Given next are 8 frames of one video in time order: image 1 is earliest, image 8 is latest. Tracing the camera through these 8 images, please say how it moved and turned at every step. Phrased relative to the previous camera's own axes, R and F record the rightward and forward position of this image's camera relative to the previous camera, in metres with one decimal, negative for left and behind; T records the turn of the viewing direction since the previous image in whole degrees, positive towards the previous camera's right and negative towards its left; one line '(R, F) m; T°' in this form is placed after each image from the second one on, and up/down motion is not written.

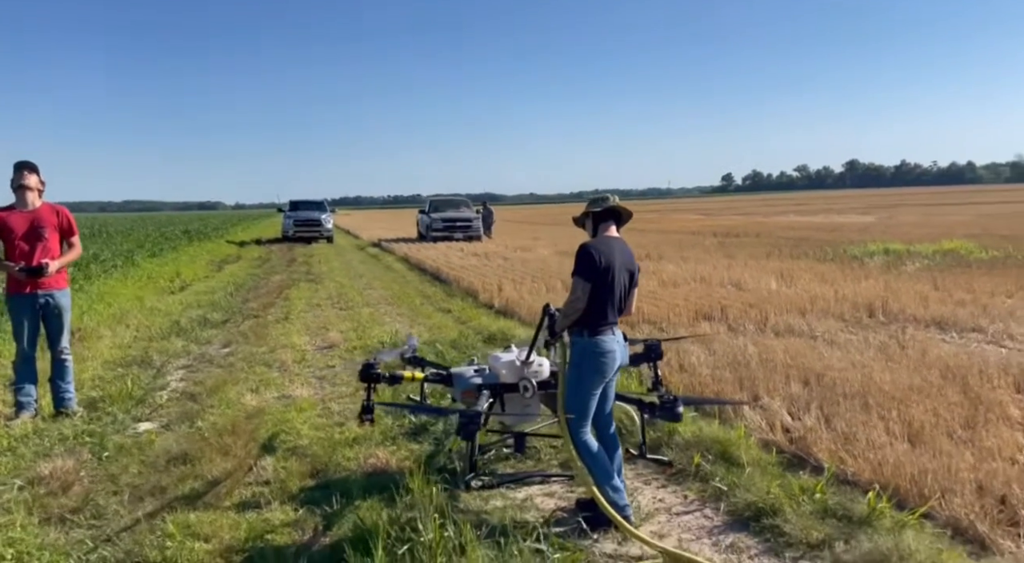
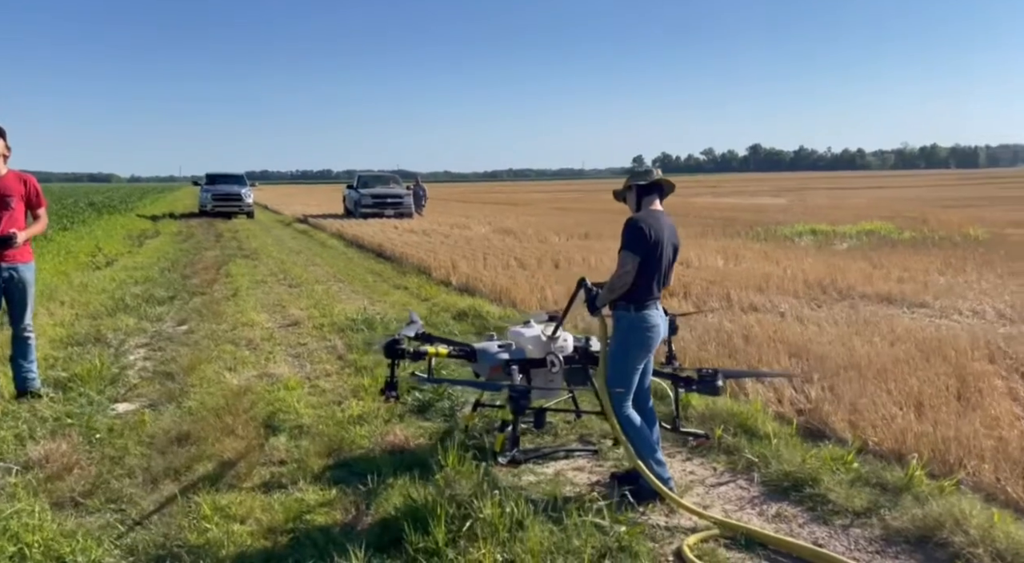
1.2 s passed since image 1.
(-0.8, +0.1) m; +6°
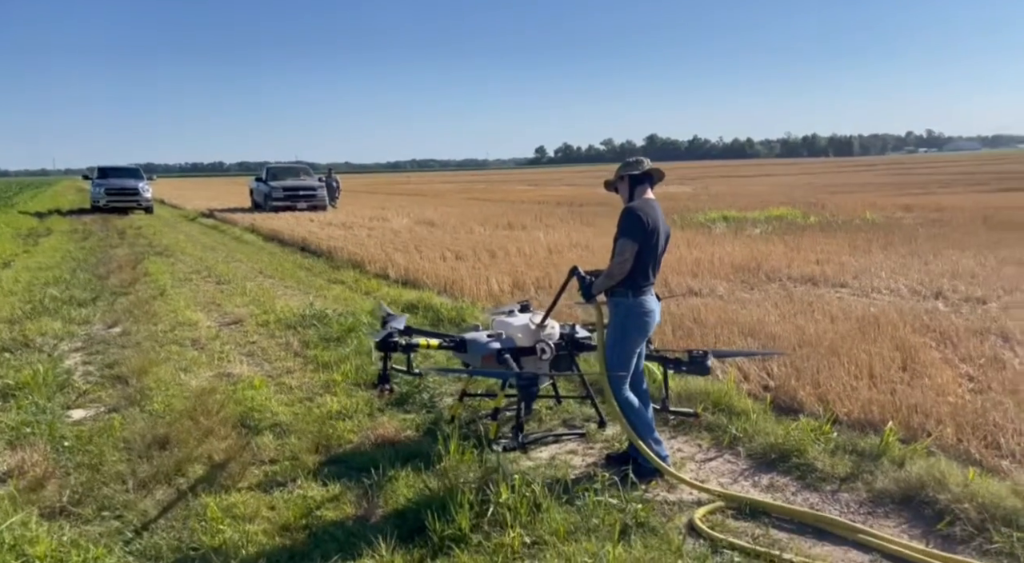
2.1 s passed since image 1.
(-0.6, -0.1) m; +7°
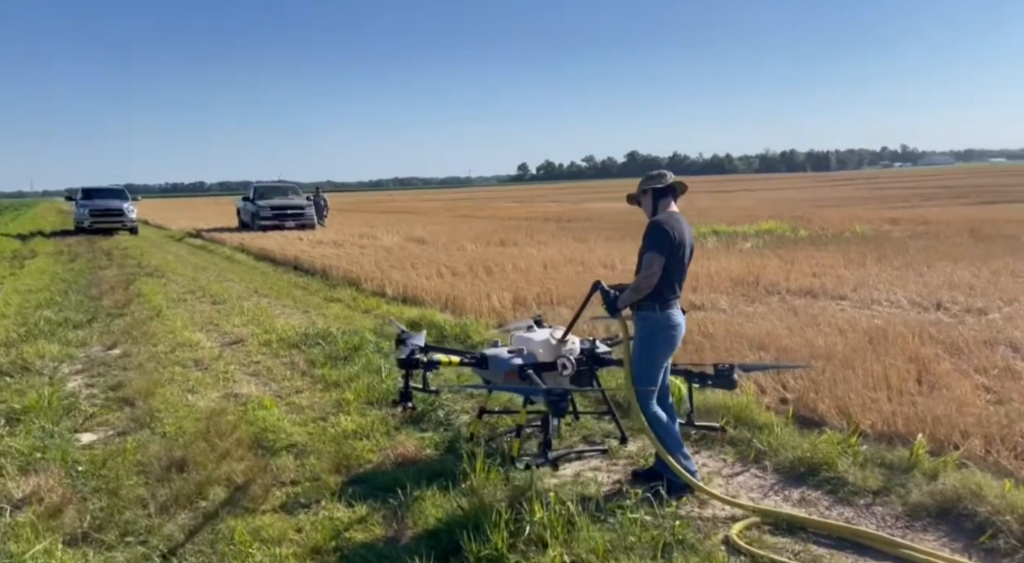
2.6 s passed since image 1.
(-0.3, 0.0) m; +1°
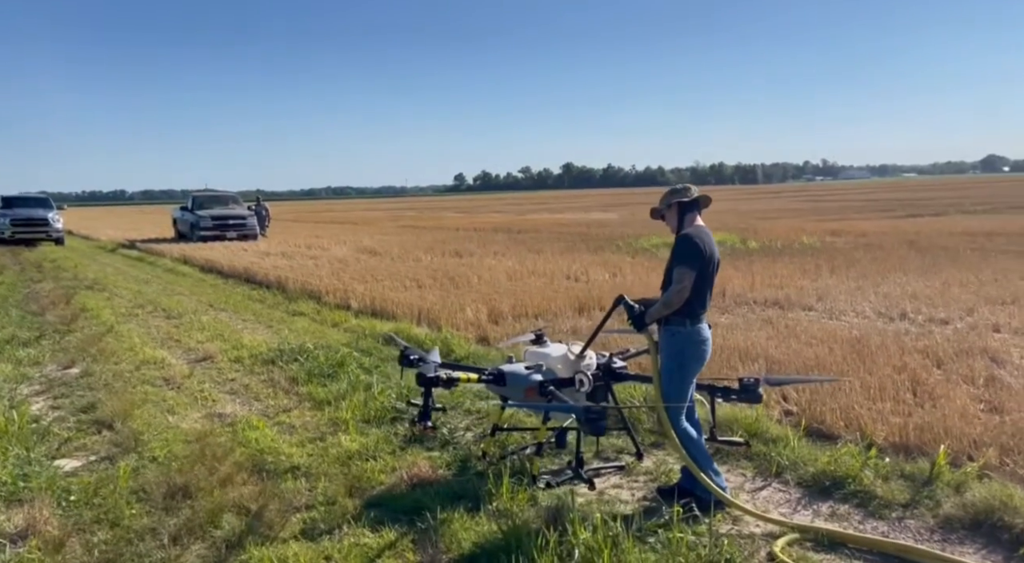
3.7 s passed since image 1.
(-0.6, +0.1) m; +5°
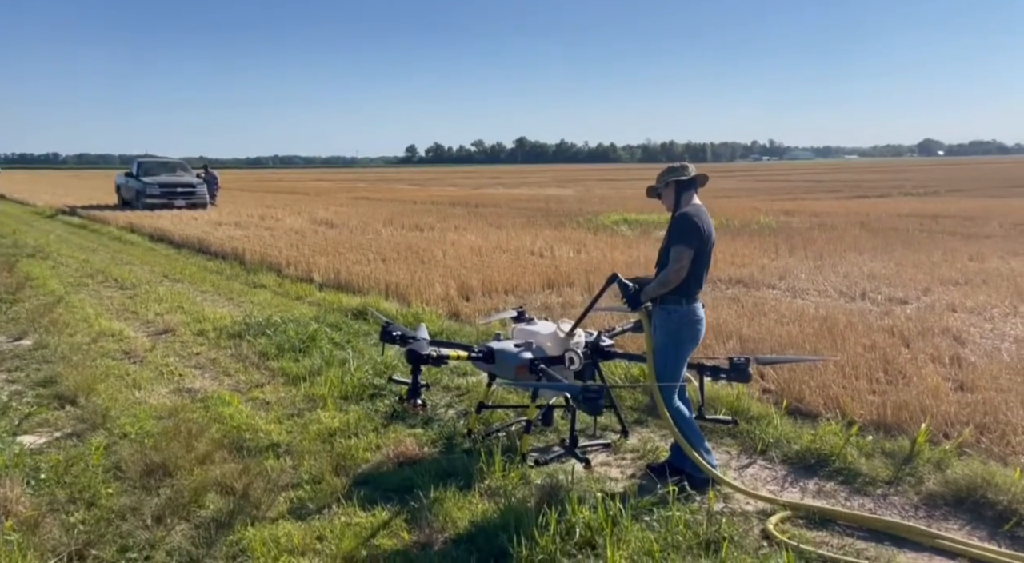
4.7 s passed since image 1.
(-0.3, +0.1) m; +4°
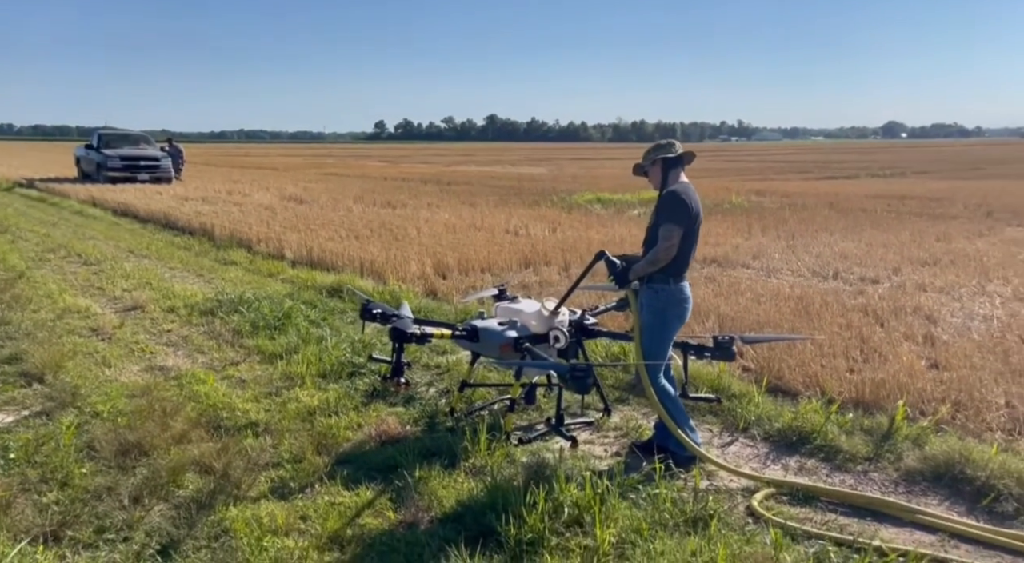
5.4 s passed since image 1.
(-0.1, +0.1) m; +2°
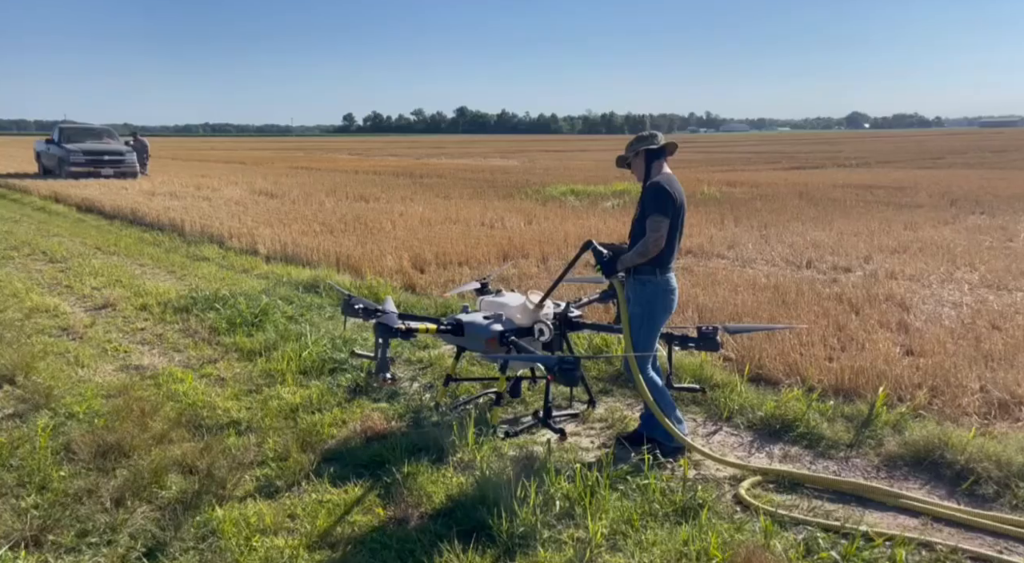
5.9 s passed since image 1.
(-0.1, 0.0) m; +2°
